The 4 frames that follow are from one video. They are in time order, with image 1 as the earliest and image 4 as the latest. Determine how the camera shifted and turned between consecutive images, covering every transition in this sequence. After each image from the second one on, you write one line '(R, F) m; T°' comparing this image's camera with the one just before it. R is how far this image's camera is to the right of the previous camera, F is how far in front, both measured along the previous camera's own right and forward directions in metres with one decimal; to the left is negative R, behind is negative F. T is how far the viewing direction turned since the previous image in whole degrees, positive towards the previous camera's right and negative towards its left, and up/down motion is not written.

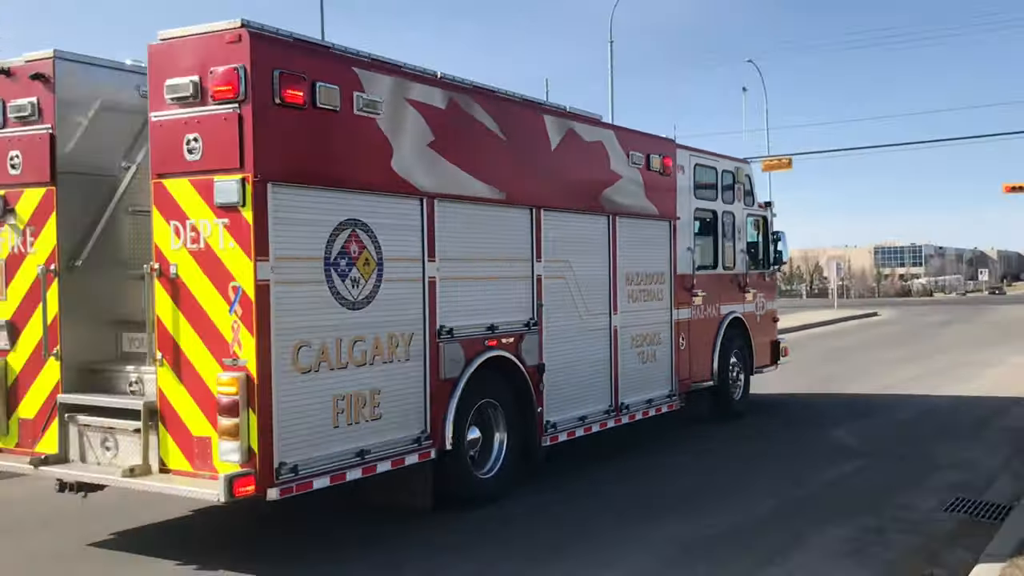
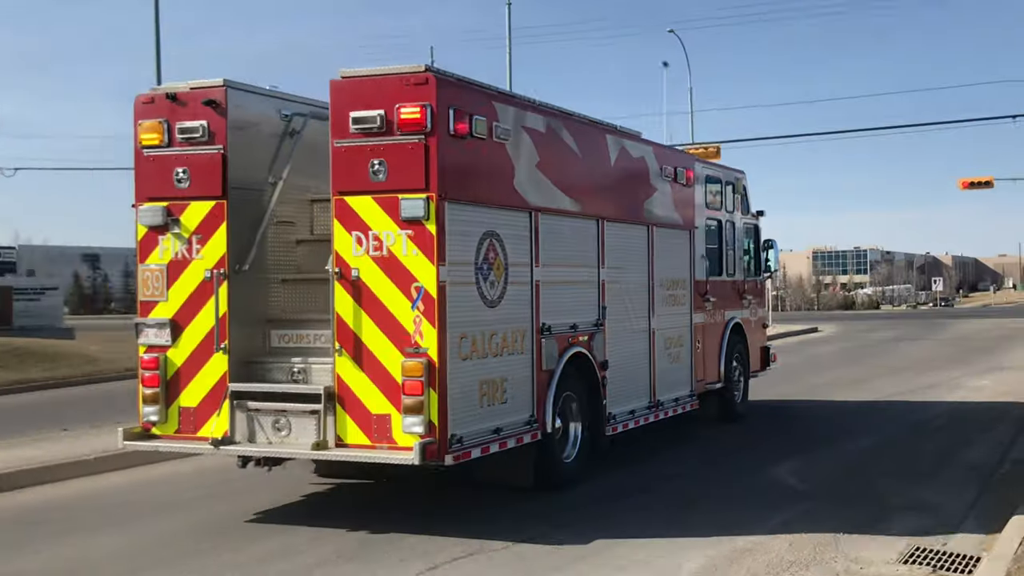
(-0.6, -0.8) m; +2°
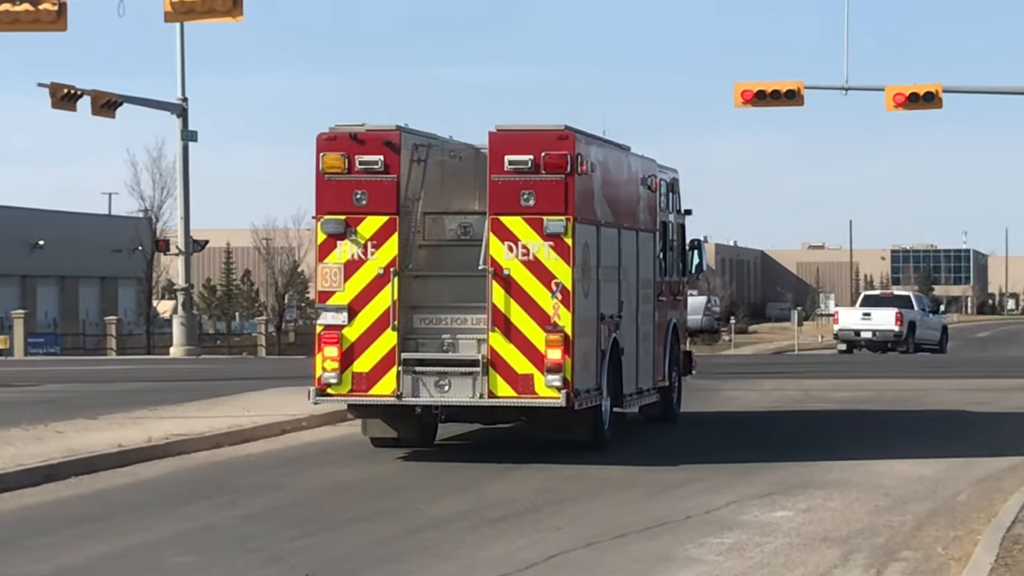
(-1.2, -2.3) m; +5°
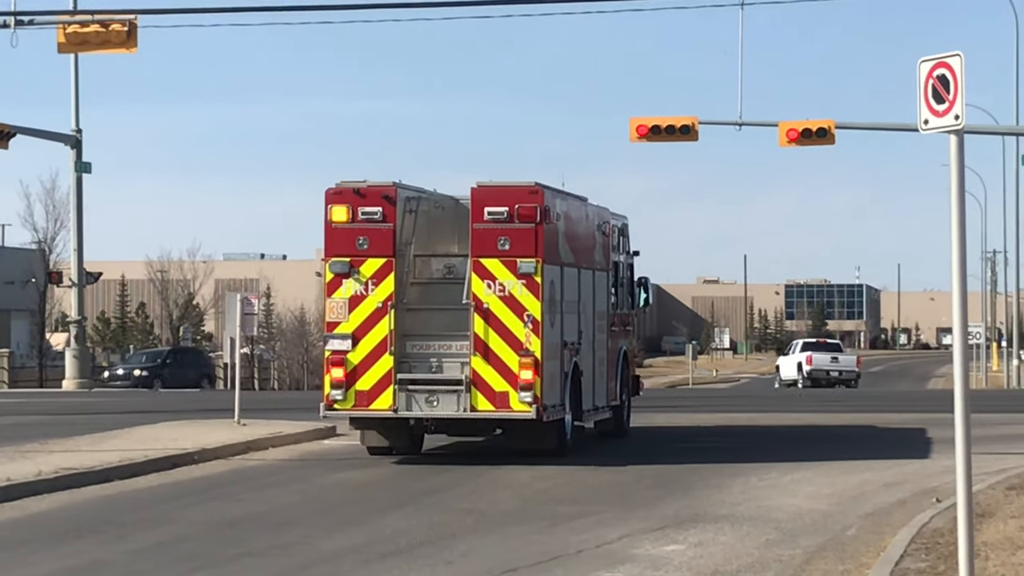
(-0.4, -1.7) m; +3°
